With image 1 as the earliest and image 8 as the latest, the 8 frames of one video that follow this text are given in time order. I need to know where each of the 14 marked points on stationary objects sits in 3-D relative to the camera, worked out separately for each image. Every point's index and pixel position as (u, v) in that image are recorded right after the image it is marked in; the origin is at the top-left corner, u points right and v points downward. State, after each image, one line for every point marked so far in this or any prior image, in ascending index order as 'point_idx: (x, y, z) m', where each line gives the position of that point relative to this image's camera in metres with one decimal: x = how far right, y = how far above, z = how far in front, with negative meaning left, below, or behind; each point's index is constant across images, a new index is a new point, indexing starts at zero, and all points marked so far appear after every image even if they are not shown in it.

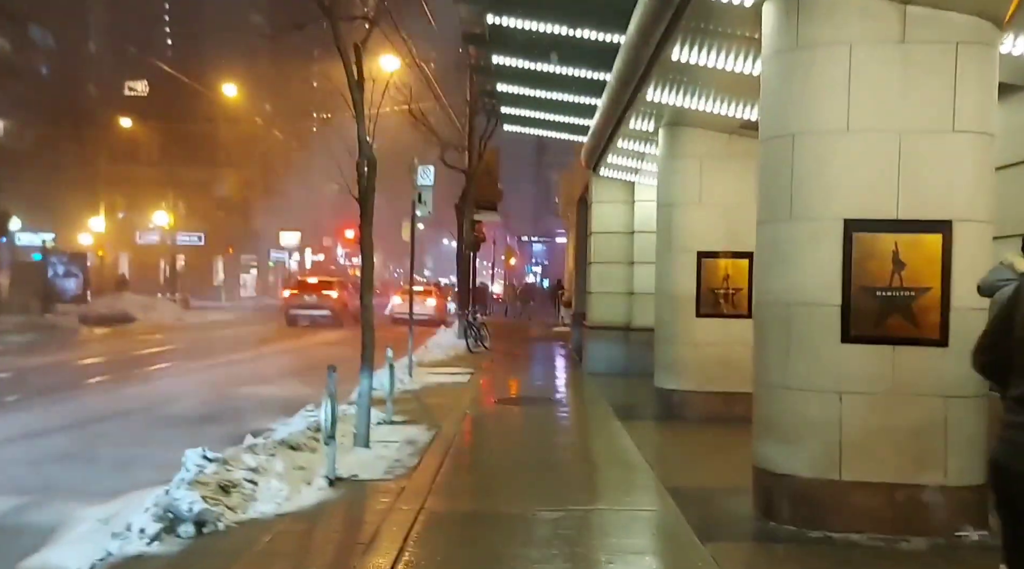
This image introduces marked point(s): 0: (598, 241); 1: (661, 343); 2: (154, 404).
0: (+1.8, +0.9, +17.3) m
1: (+2.0, -0.8, +11.4) m
2: (-5.3, -1.8, +13.0) m
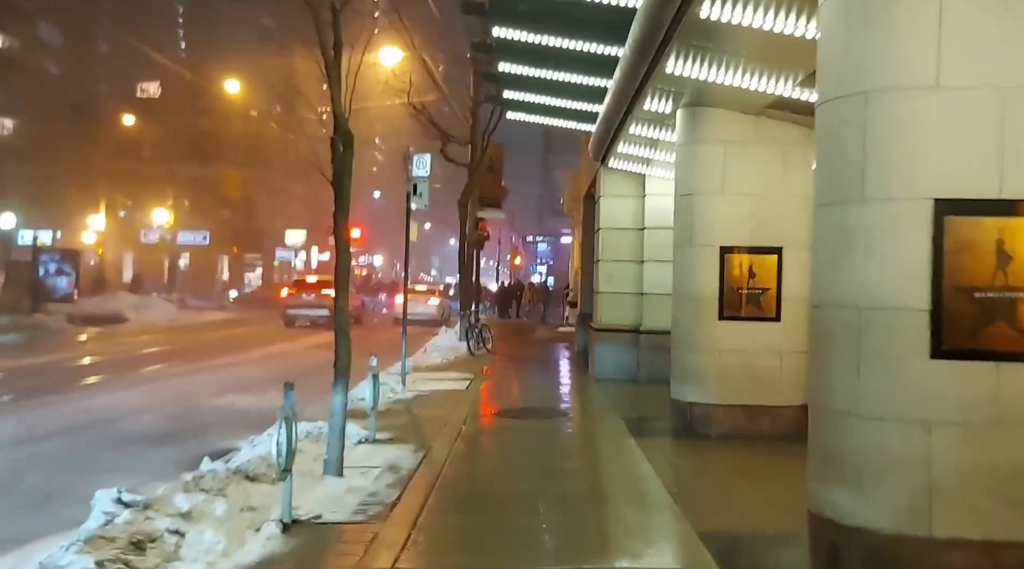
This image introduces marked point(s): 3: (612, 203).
0: (+1.8, +0.9, +16.1) m
1: (+2.0, -0.8, +10.1) m
2: (-5.3, -1.8, +11.8) m
3: (+1.9, +1.6, +16.2) m
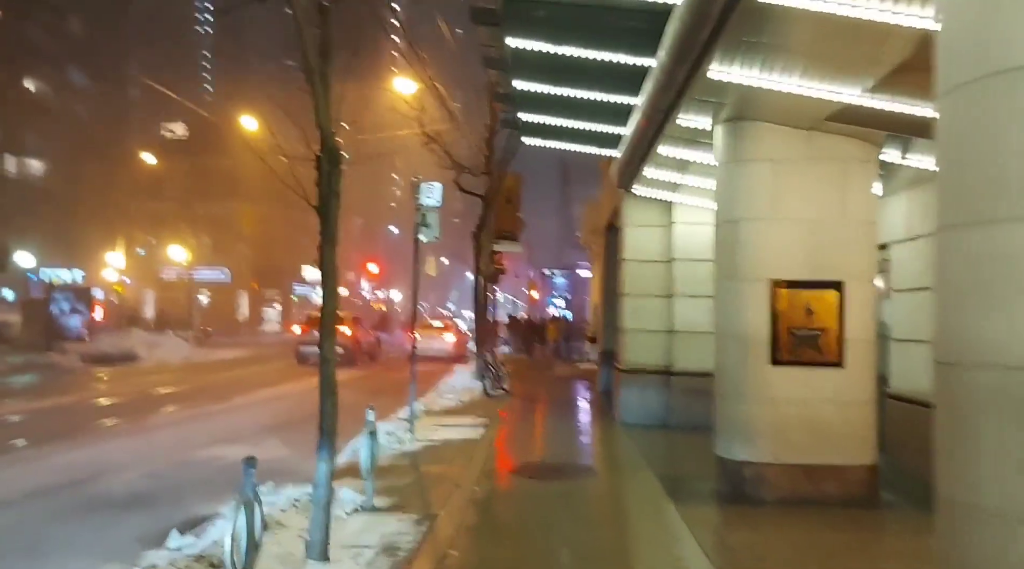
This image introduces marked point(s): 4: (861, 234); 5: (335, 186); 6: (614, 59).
0: (+2.1, +0.3, +14.8) m
1: (+2.2, -1.2, +8.8) m
2: (-5.1, -2.3, +10.6) m
3: (+2.2, +0.9, +15.0) m
4: (+3.4, +0.5, +8.4) m
5: (-1.5, +0.8, +7.2) m
6: (+1.3, +2.8, +10.6) m
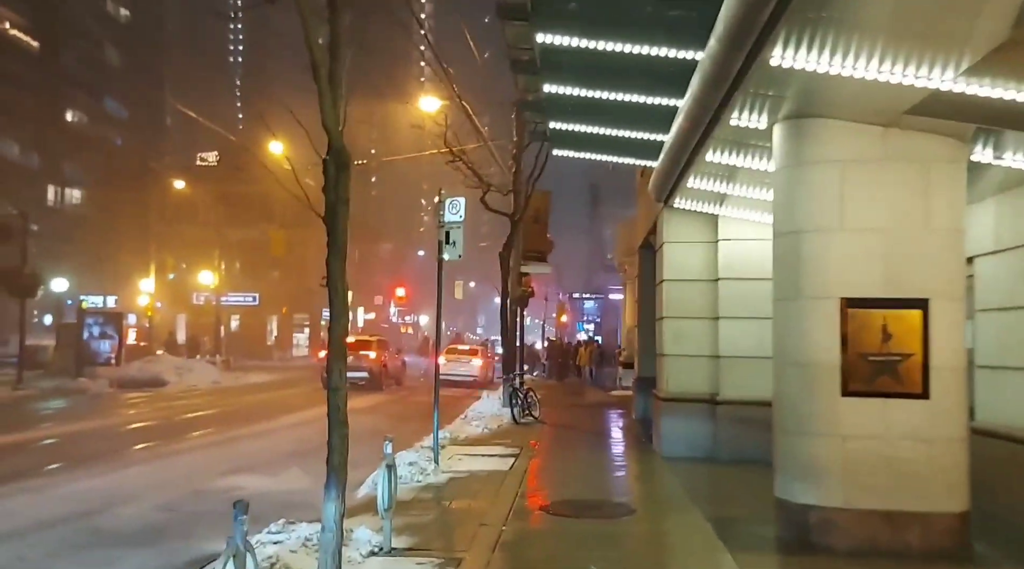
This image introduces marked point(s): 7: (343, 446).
0: (+2.6, -0.1, +13.9) m
1: (+2.5, -1.4, +7.8) m
2: (-4.7, -2.6, +9.8) m
3: (+2.7, +0.6, +14.0) m
4: (+3.7, +0.3, +7.4) m
5: (-1.3, +0.7, +6.4) m
6: (+1.7, +2.6, +9.7) m
7: (-1.2, -1.2, +6.3) m
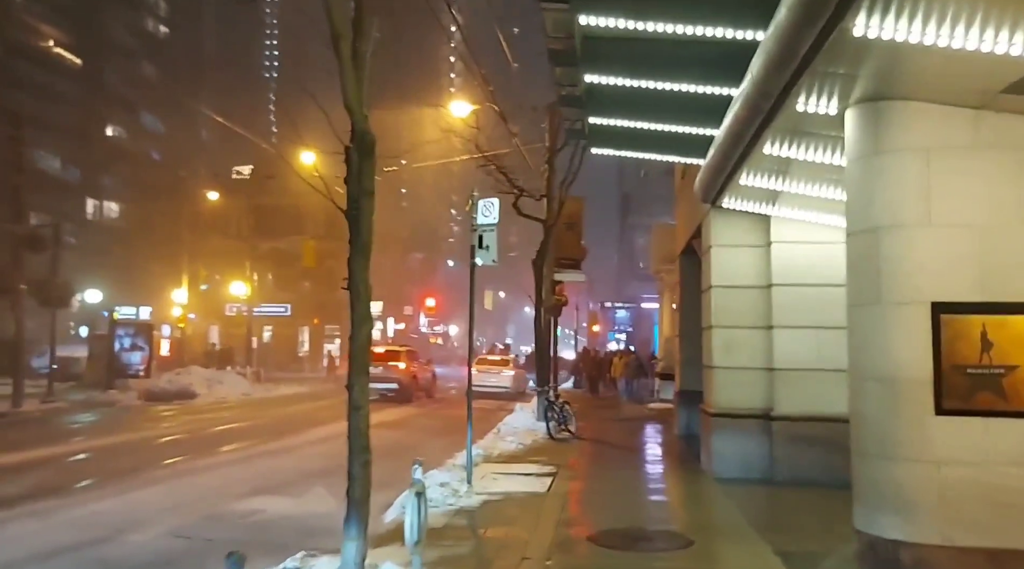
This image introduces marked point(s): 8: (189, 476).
0: (+3.2, -0.2, +13.0) m
1: (+2.9, -1.4, +6.9) m
2: (-4.3, -2.7, +9.1) m
3: (+3.3, +0.5, +13.1) m
4: (+4.1, +0.3, +6.4) m
5: (-1.0, +0.7, +5.6) m
6: (+2.1, +2.5, +8.9) m
7: (-0.9, -1.2, +5.6) m
8: (-5.2, -3.1, +13.4) m
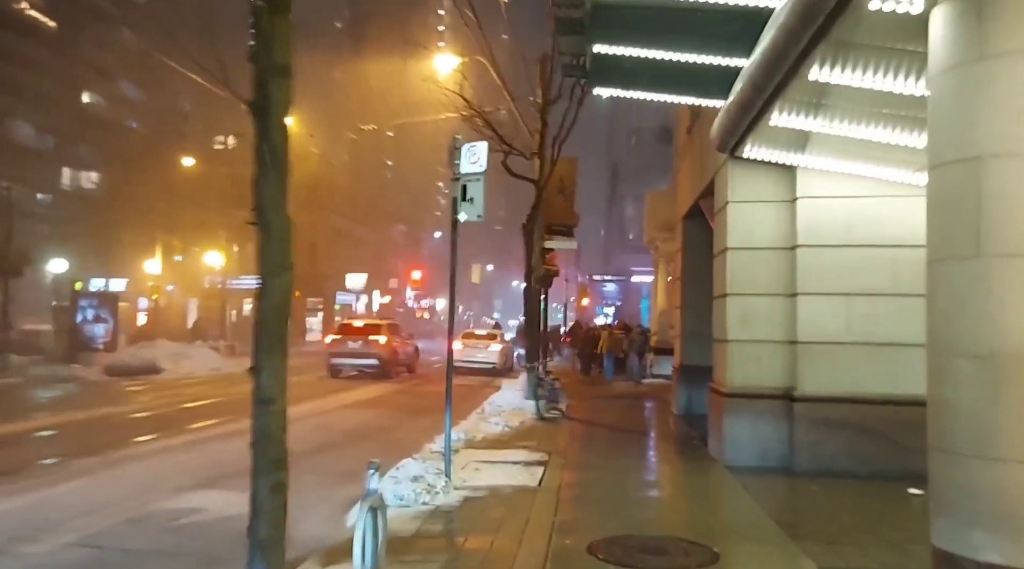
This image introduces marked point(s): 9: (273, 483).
0: (+3.0, +0.3, +11.4) m
1: (+2.8, -1.1, +5.3) m
2: (-4.4, -2.3, +7.5) m
3: (+3.1, +1.0, +11.5) m
4: (+4.0, +0.6, +4.8) m
5: (-1.0, +1.0, +4.0) m
6: (+2.0, +2.9, +7.2) m
7: (-1.0, -0.9, +3.9) m
8: (-5.4, -2.5, +11.8) m
9: (-1.0, -0.8, +3.8) m
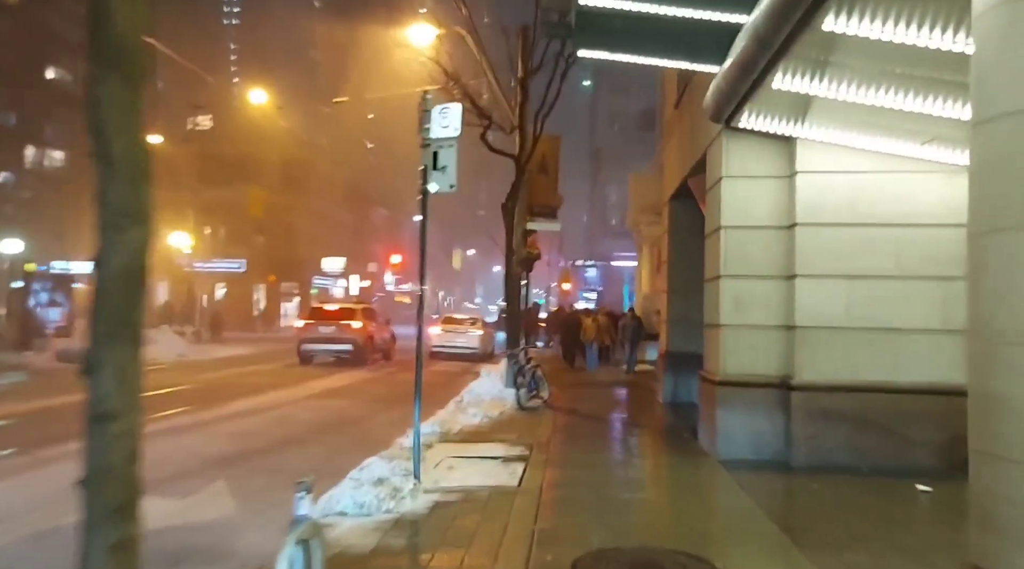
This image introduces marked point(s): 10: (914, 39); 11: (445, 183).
0: (+2.7, +0.5, +10.5) m
1: (+2.6, -0.9, +4.5) m
2: (-4.6, -2.1, +6.5) m
3: (+2.8, +1.2, +10.6) m
4: (+3.8, +0.7, +4.0) m
5: (-1.2, +1.1, +3.0) m
6: (+1.8, +3.1, +6.2) m
7: (-1.1, -0.8, +3.0) m
8: (-5.7, -2.3, +10.8) m
9: (-1.1, -0.7, +2.8) m
10: (+3.1, +2.0, +6.7) m
11: (-0.7, +1.0, +8.7) m
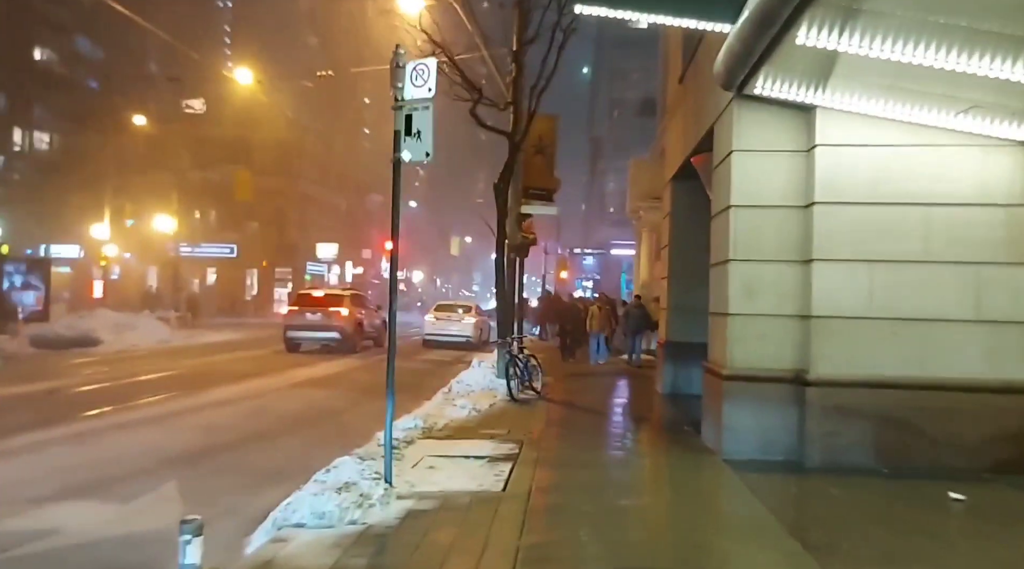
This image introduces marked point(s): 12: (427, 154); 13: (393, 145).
0: (+2.6, +0.7, +9.5) m
1: (+2.5, -0.8, +3.5) m
2: (-4.7, -1.9, +5.5) m
3: (+2.7, +1.4, +9.7) m
4: (+3.7, +0.8, +3.0) m
5: (-1.3, +1.2, +2.0) m
6: (+1.7, +3.2, +5.2) m
7: (-1.2, -0.7, +2.0) m
8: (-5.8, -2.1, +9.8) m
9: (-1.2, -0.6, +1.9) m
10: (+3.0, +2.1, +5.7) m
11: (-0.8, +1.2, +7.8) m
12: (-0.8, +1.1, +7.6) m
13: (-1.1, +1.3, +7.7) m
